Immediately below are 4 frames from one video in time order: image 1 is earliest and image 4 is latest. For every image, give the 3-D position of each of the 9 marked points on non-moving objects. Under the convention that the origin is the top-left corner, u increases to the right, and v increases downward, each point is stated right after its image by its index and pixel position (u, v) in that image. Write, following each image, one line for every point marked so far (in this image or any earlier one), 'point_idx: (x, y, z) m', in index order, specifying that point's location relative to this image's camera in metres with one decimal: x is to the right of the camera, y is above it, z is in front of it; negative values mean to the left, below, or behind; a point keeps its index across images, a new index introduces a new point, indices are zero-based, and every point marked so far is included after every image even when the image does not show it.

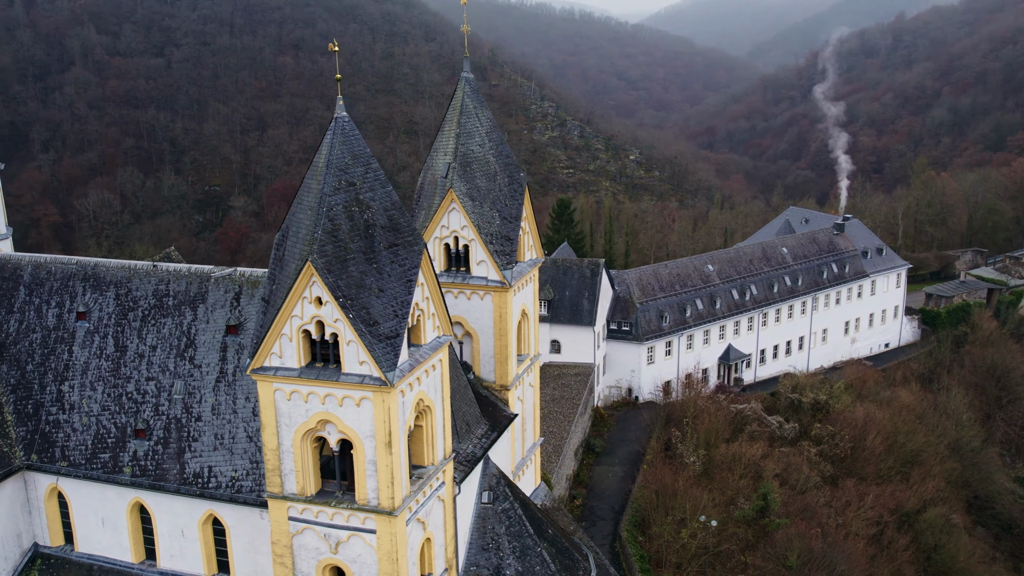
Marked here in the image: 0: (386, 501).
0: (-2.3, -3.9, +15.9) m
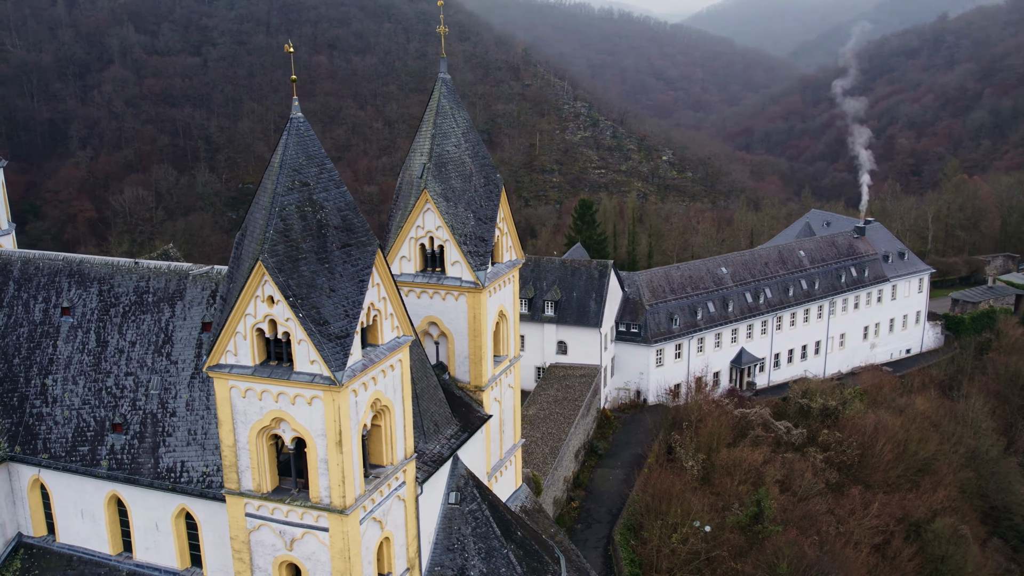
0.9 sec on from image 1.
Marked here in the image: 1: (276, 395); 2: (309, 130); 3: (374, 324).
0: (-3.2, -3.9, +16.0) m
1: (-4.3, -1.9, +15.9) m
2: (-3.7, +2.9, +15.9) m
3: (-2.6, -0.7, +16.6) m
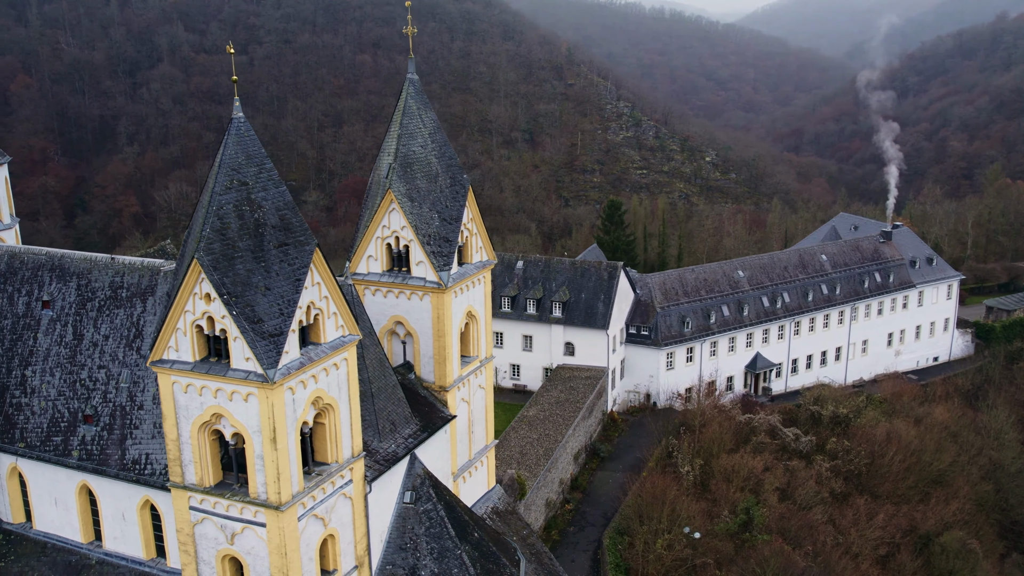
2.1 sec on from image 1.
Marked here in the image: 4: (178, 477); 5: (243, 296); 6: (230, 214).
0: (-4.4, -3.8, +16.2) m
1: (-5.5, -1.9, +16.2) m
2: (-4.8, +2.9, +16.1) m
3: (-3.8, -0.7, +16.7) m
4: (-6.5, -3.7, +17.1) m
5: (-4.7, -0.1, +15.4) m
6: (-5.0, +1.3, +15.6) m
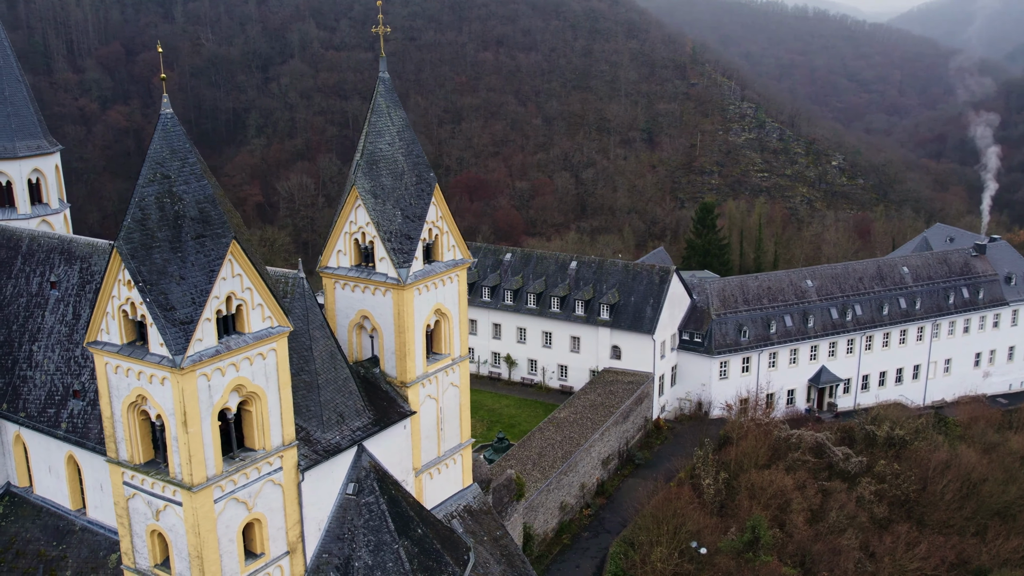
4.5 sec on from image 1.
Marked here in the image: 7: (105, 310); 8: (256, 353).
0: (-6.3, -3.6, +16.9) m
1: (-7.3, -1.7, +17.0) m
2: (-6.4, +3.1, +16.9) m
3: (-5.4, -0.5, +17.3) m
4: (-8.2, -3.4, +18.1) m
5: (-6.5, +0.1, +16.1) m
6: (-6.7, +1.5, +16.4) m
7: (-7.9, -0.4, +17.0) m
8: (-5.2, -1.3, +17.8) m
